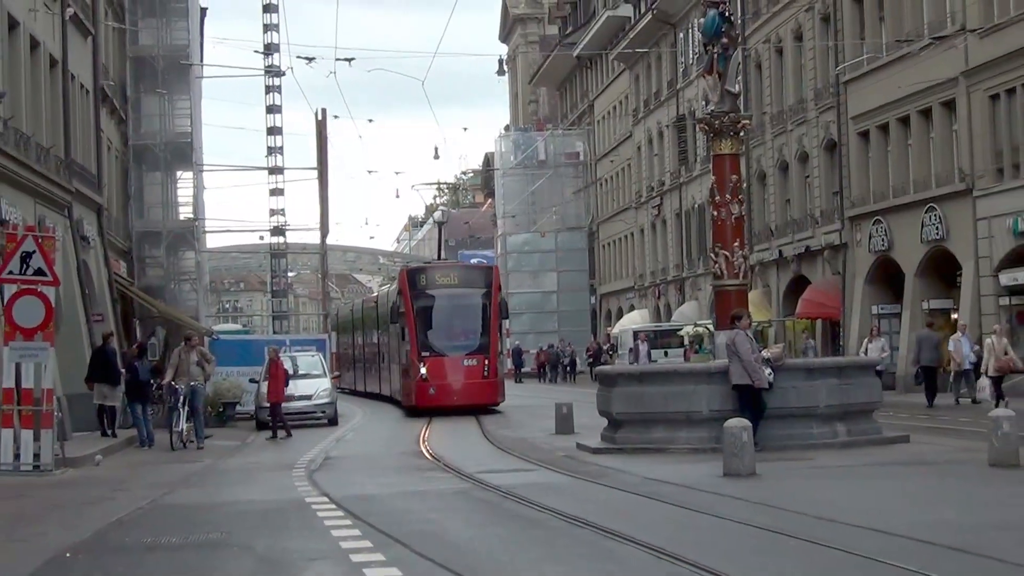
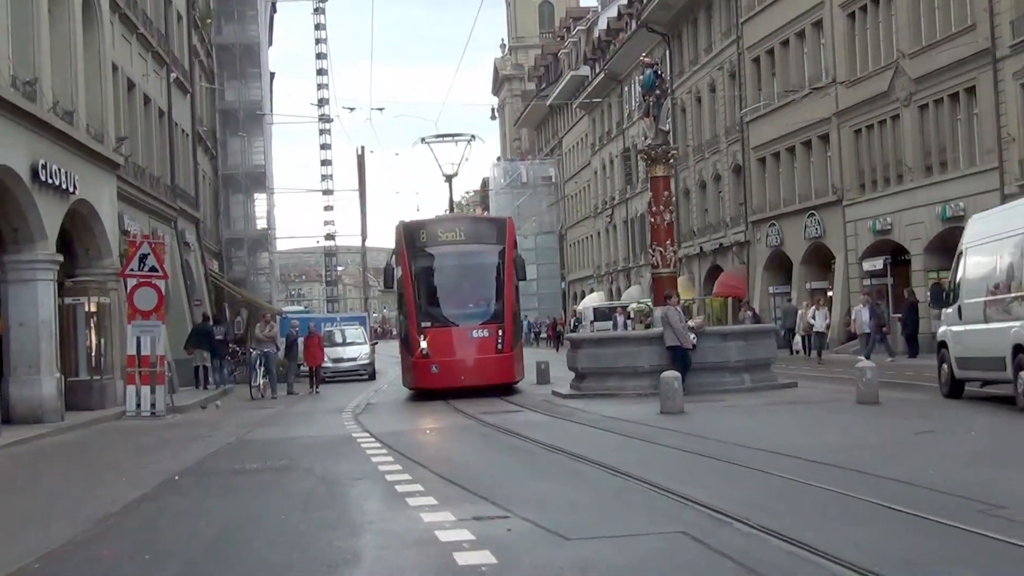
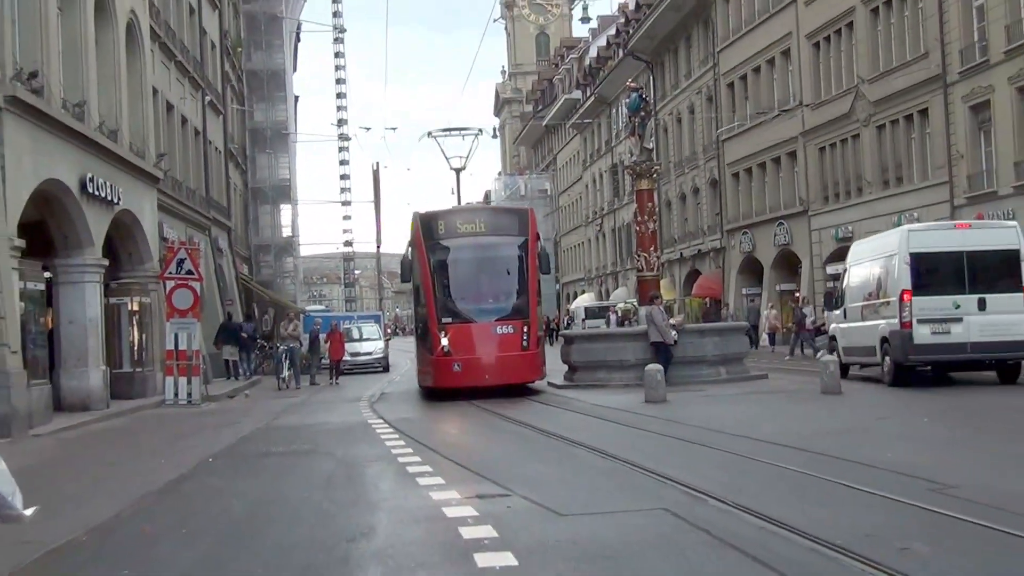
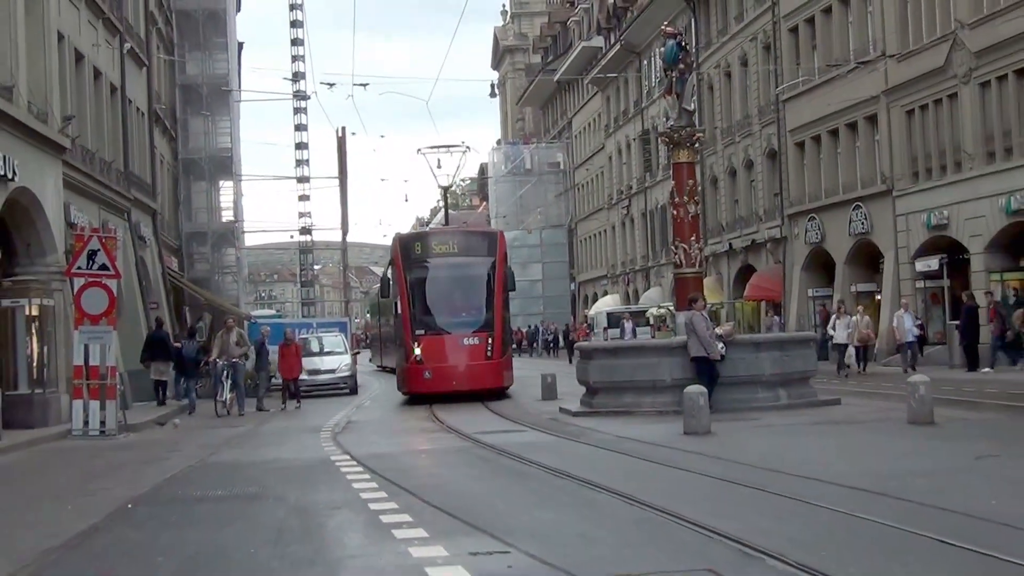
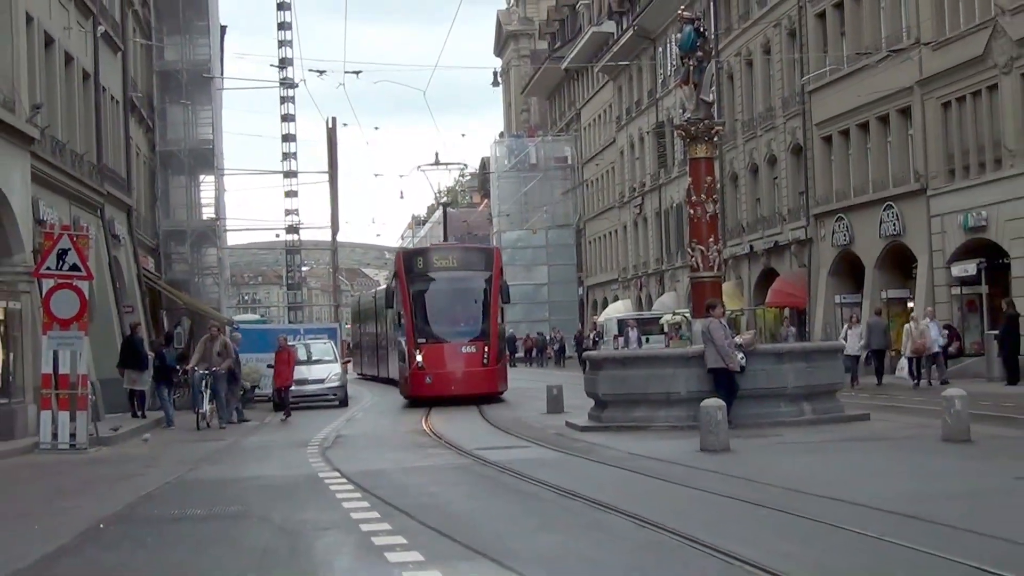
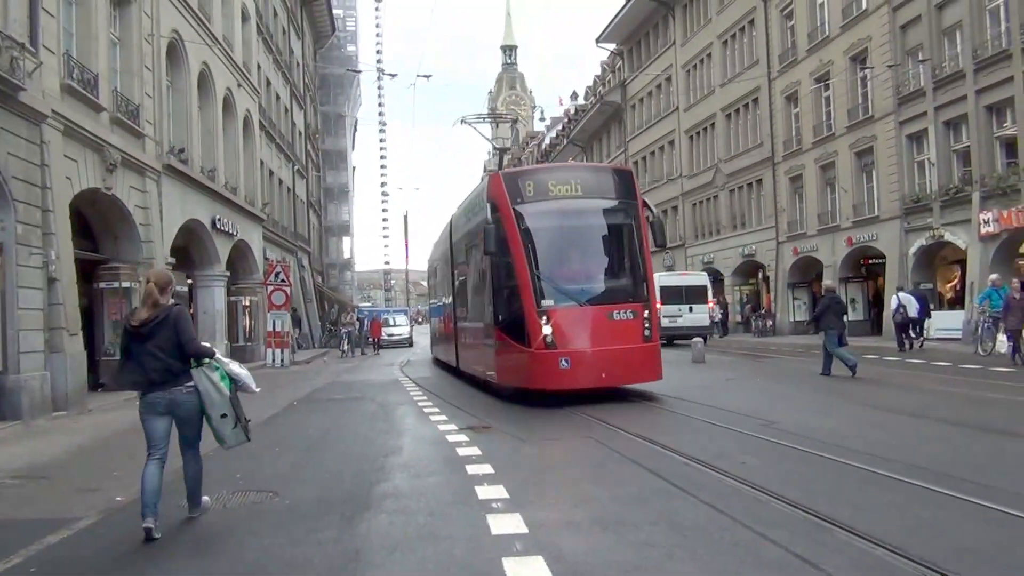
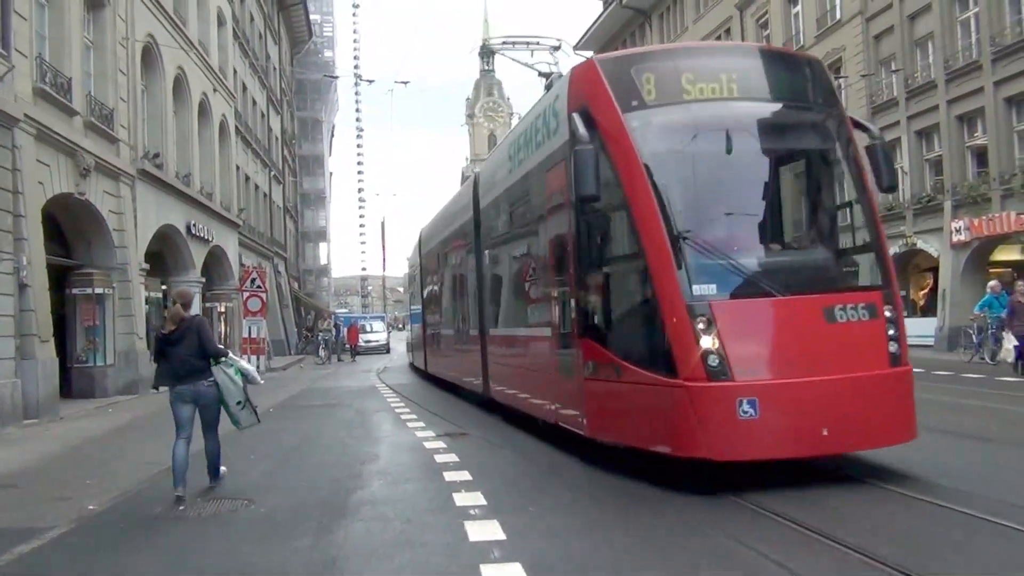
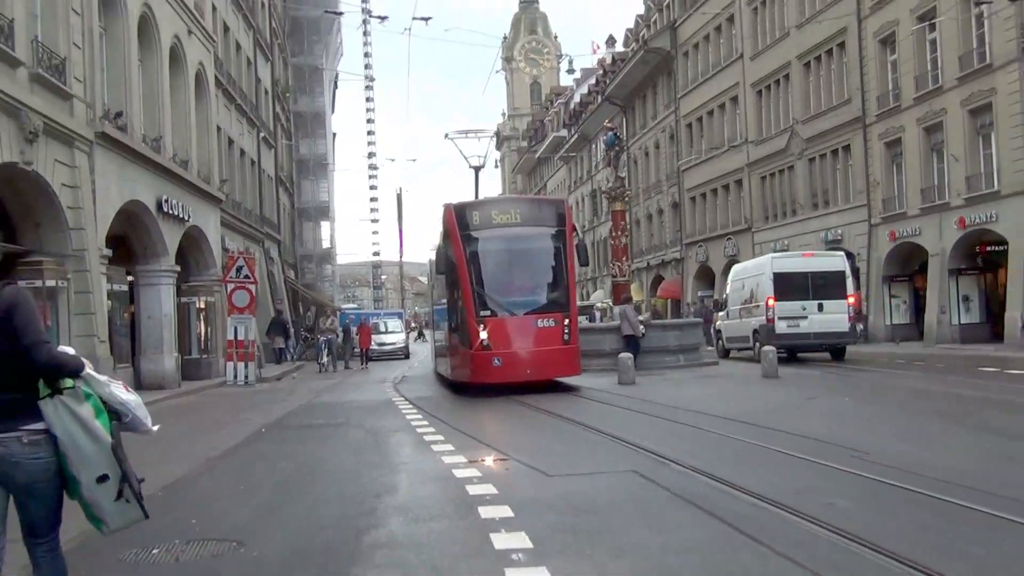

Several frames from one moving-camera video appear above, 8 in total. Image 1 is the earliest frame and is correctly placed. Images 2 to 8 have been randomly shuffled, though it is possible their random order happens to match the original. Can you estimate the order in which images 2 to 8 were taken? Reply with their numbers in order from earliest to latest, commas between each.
5, 4, 2, 3, 8, 6, 7
